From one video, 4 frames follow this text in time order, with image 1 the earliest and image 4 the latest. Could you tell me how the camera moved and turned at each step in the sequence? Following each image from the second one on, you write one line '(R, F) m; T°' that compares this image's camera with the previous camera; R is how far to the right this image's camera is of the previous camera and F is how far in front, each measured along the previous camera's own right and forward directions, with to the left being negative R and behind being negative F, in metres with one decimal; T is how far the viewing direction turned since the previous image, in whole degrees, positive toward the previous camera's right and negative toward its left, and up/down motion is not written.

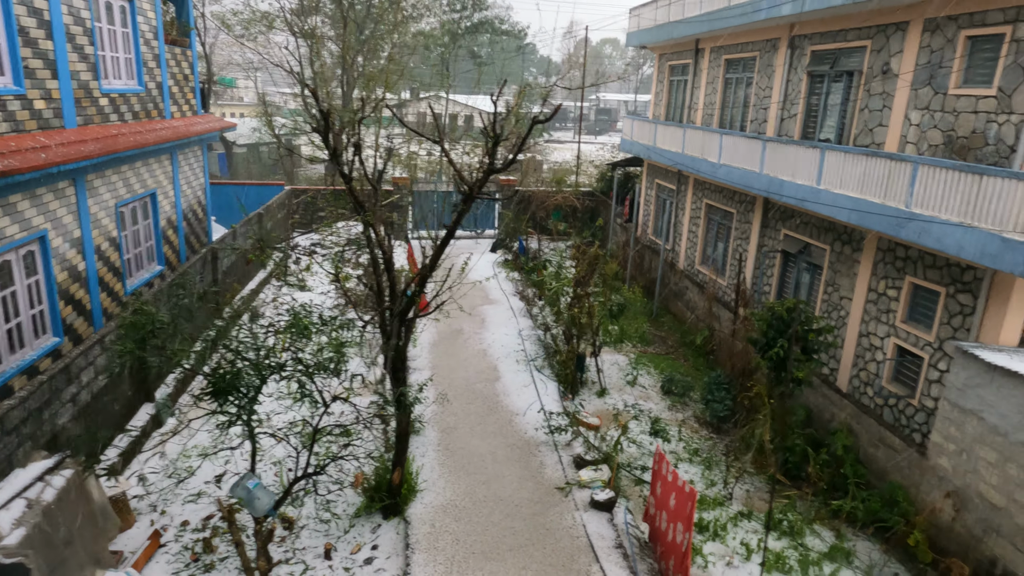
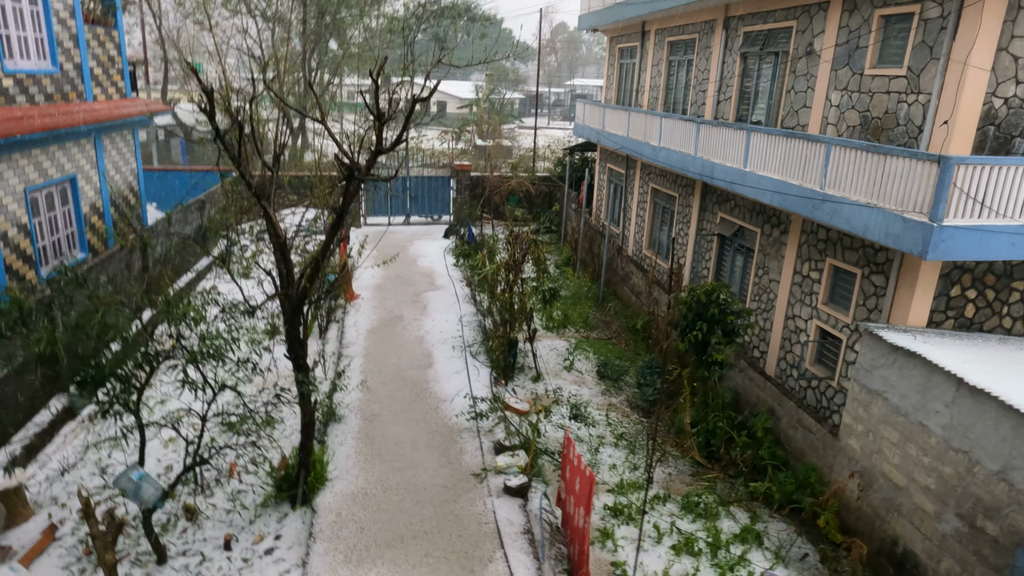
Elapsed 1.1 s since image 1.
(+0.7, +0.1) m; +2°
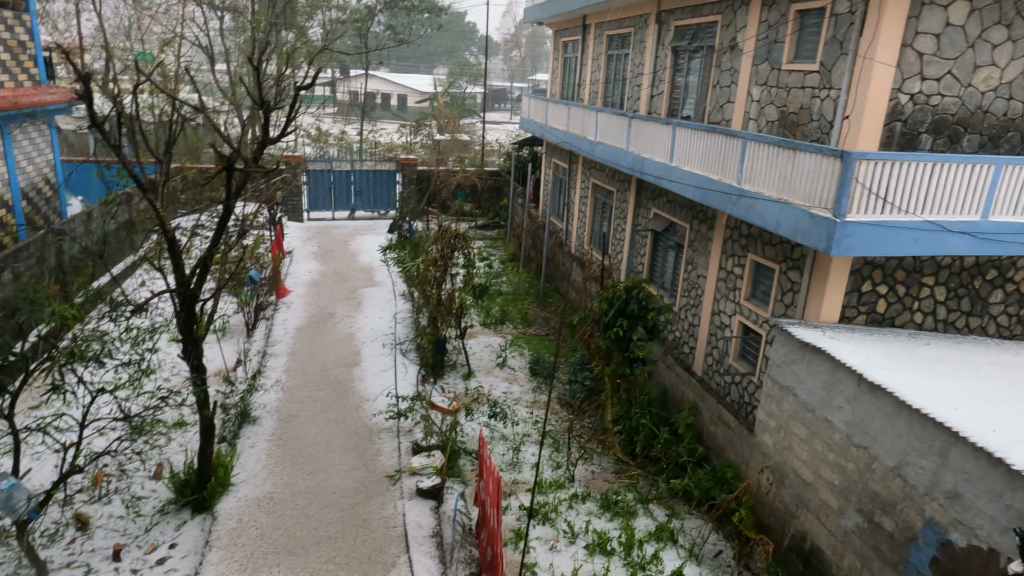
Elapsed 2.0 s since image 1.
(+0.5, +0.2) m; +3°
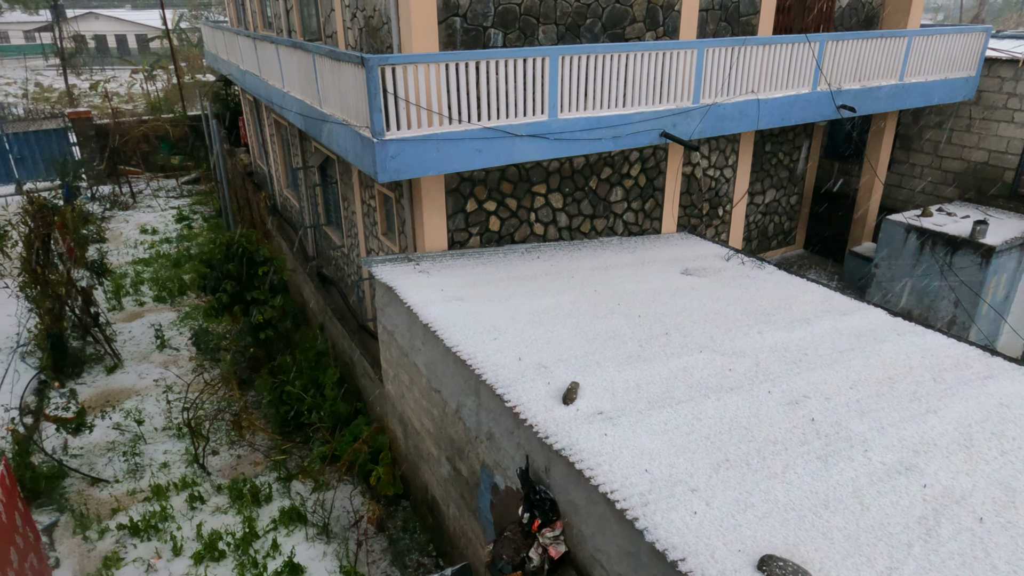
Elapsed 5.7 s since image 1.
(+2.3, +0.6) m; +14°
